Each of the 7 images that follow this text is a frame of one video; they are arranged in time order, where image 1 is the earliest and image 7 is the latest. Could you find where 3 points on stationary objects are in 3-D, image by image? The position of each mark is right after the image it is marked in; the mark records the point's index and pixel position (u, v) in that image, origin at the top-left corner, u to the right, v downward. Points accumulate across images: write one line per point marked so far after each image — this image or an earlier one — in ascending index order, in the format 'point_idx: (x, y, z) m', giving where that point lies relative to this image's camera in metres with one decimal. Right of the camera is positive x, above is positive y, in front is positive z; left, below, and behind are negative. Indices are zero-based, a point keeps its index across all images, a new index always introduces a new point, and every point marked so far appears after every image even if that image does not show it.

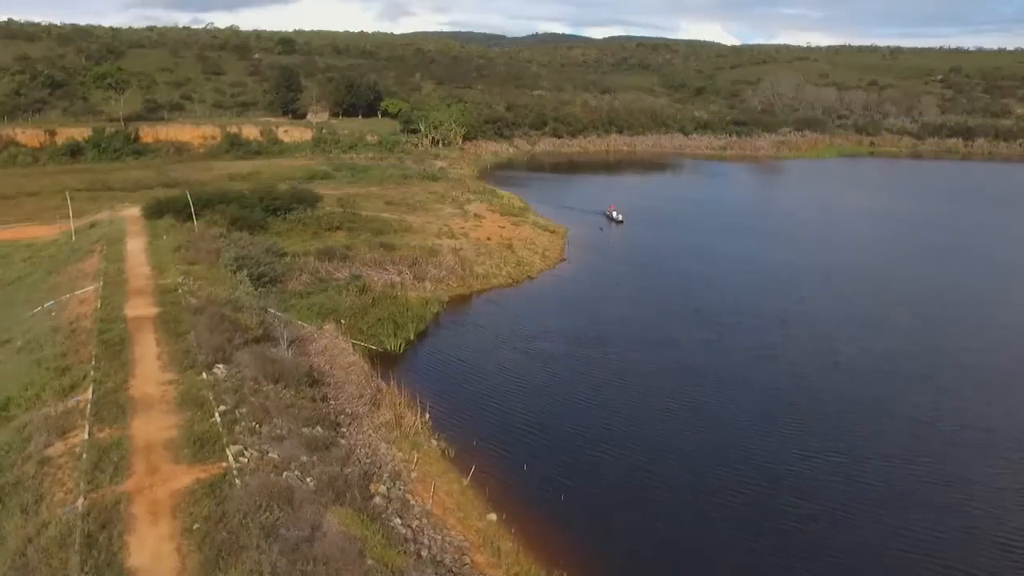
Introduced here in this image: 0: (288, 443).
0: (-3.8, -2.6, +11.5) m
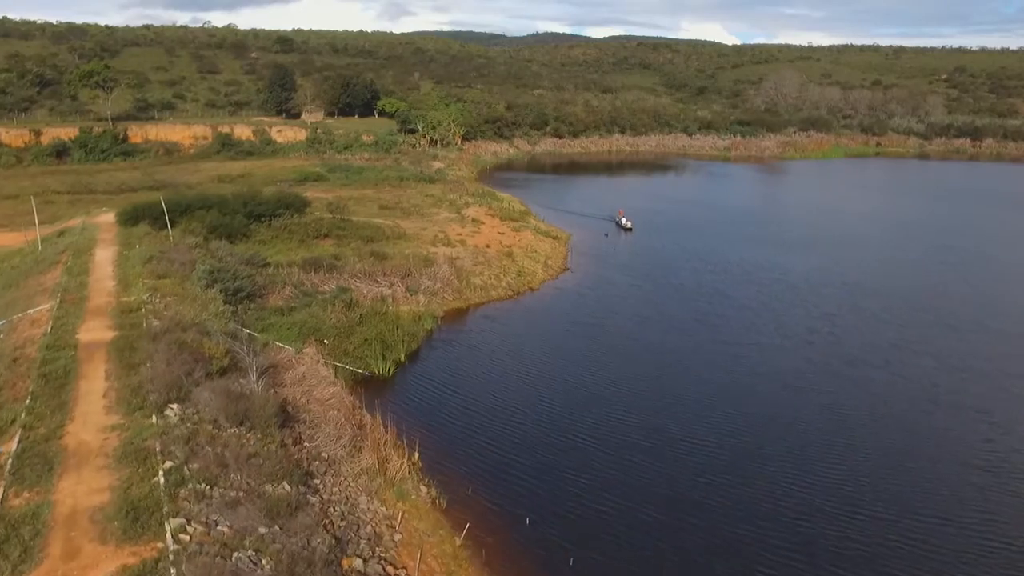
0: (-3.8, -3.1, +9.6) m
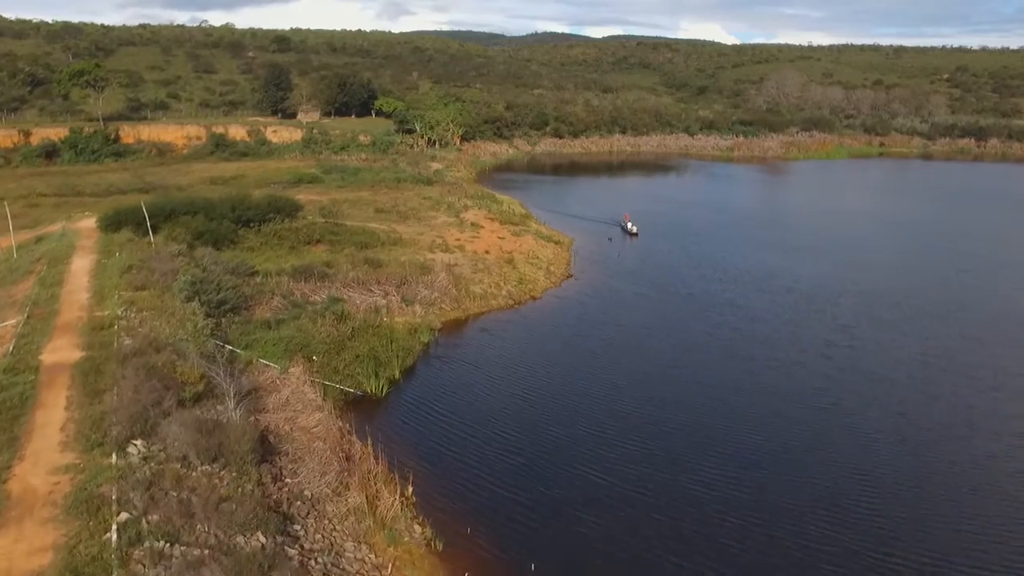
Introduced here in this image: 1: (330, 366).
0: (-3.7, -3.5, +8.3) m
1: (-4.7, -2.0, +17.6) m
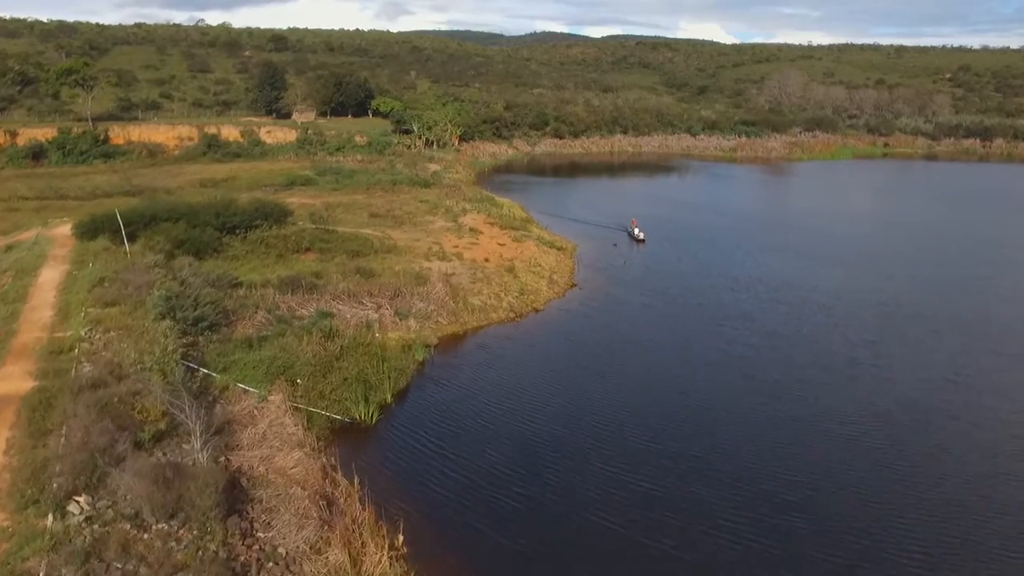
0: (-3.7, -3.9, +6.9) m
1: (-4.7, -2.4, +16.1) m
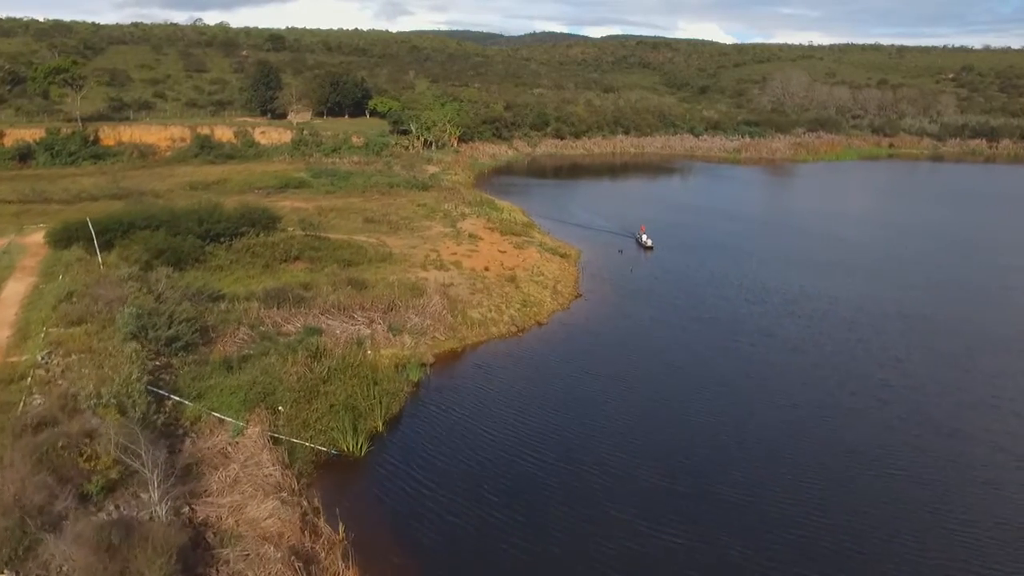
0: (-3.6, -4.3, +5.4) m
1: (-4.6, -2.8, +14.7) m
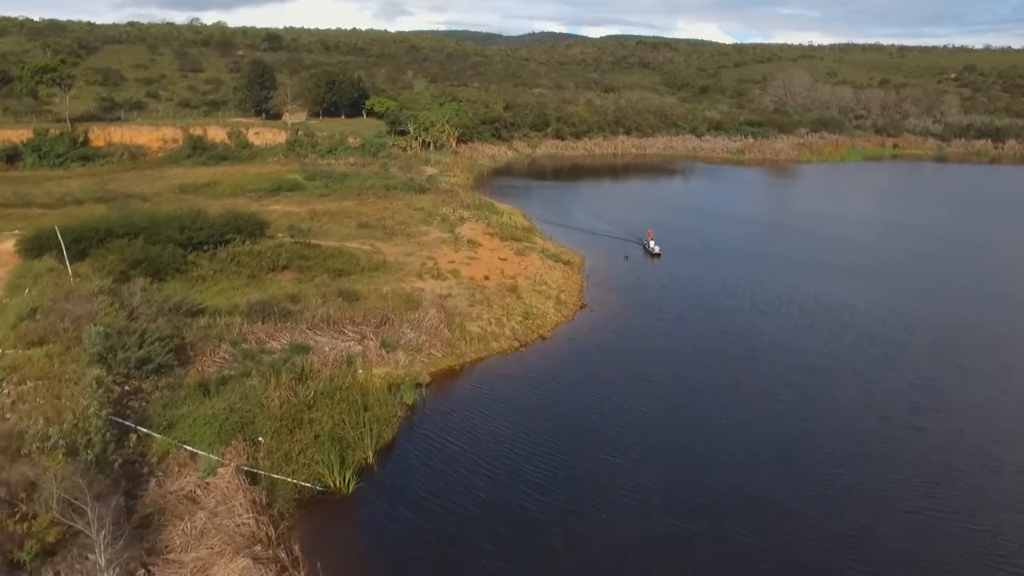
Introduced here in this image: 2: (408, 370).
0: (-3.5, -4.6, +4.0) m
1: (-4.5, -3.2, +13.3) m
2: (-2.8, -2.2, +18.0) m
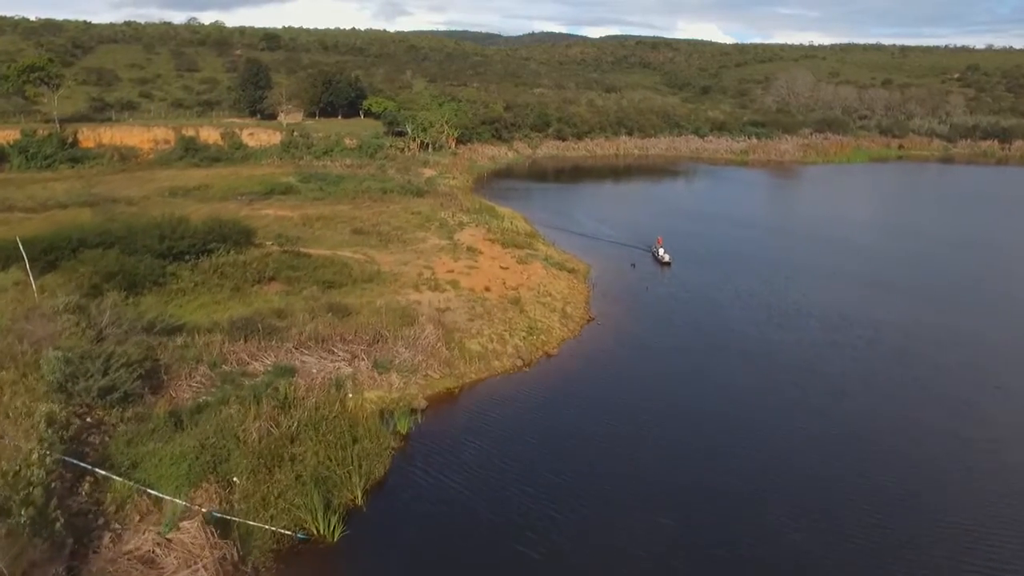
0: (-3.4, -5.0, +2.5) m
1: (-4.4, -3.6, +11.8) m
2: (-2.7, -2.6, +16.6) m
